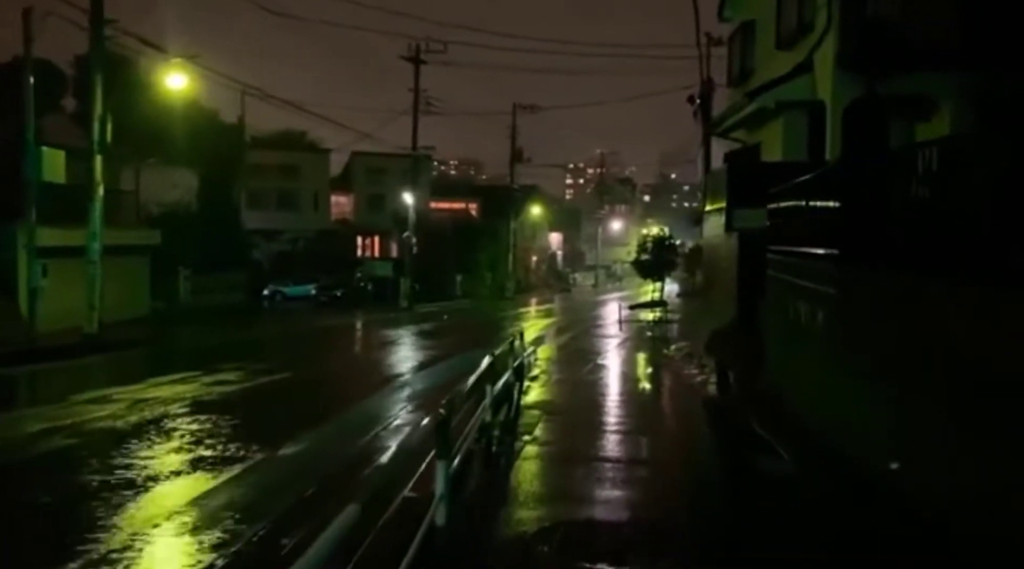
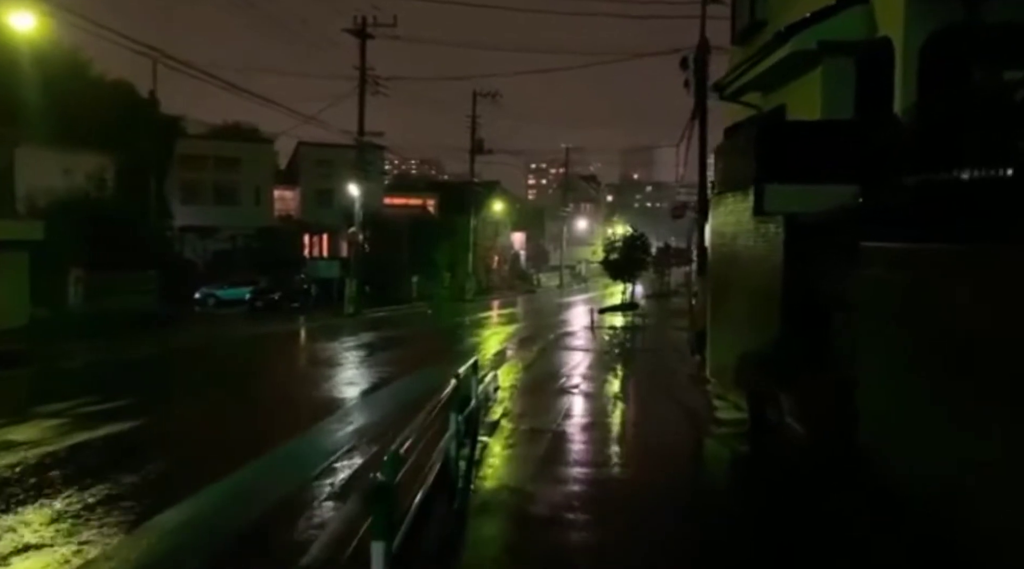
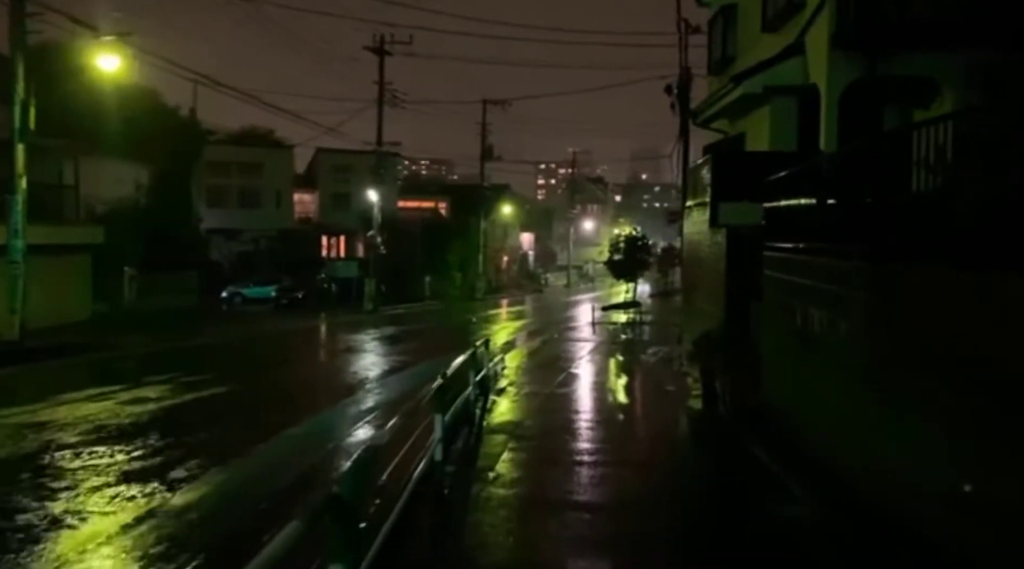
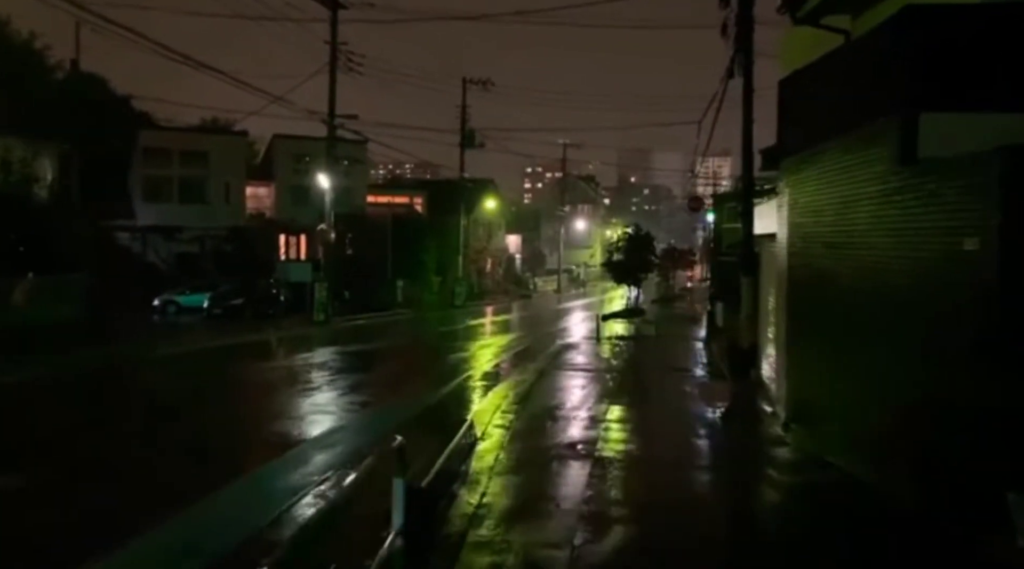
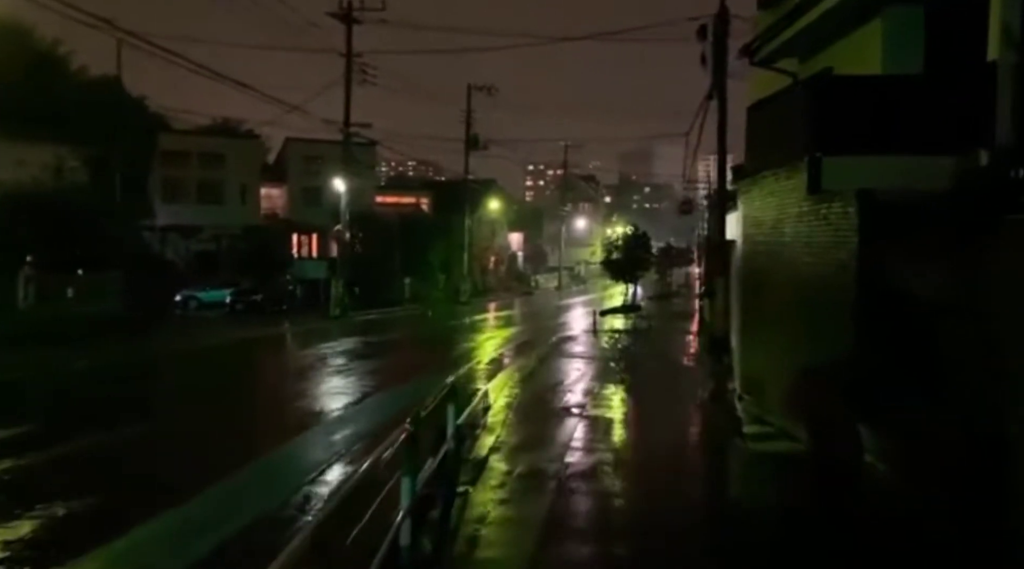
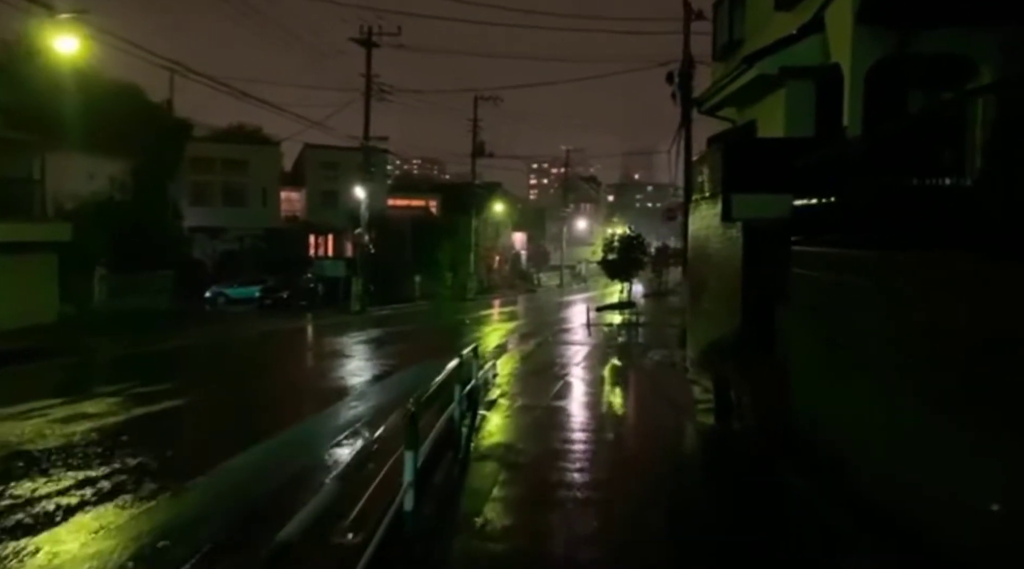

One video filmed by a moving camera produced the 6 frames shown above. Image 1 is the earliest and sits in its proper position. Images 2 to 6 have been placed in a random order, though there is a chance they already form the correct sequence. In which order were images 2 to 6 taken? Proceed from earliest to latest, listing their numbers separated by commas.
3, 6, 2, 5, 4
